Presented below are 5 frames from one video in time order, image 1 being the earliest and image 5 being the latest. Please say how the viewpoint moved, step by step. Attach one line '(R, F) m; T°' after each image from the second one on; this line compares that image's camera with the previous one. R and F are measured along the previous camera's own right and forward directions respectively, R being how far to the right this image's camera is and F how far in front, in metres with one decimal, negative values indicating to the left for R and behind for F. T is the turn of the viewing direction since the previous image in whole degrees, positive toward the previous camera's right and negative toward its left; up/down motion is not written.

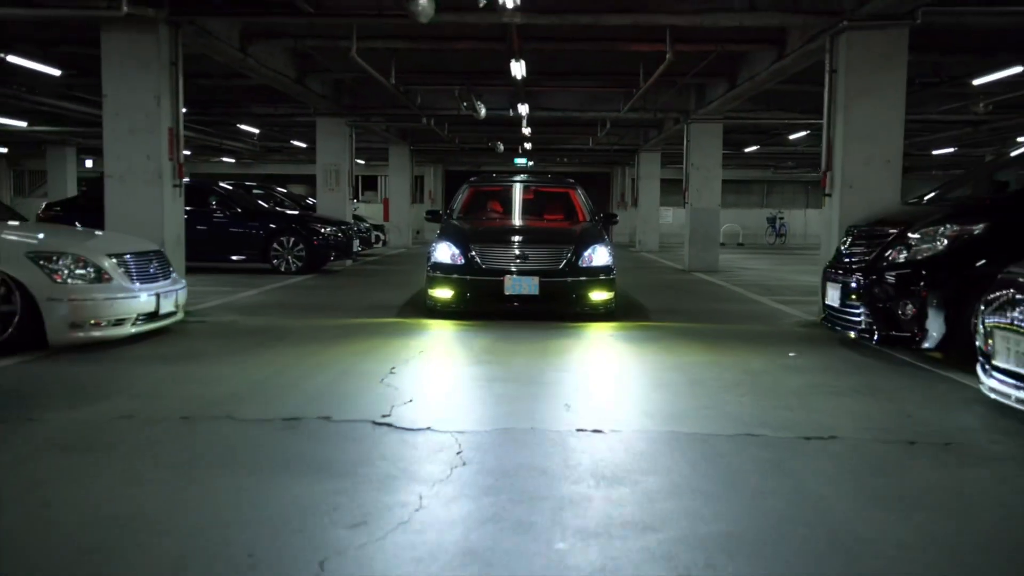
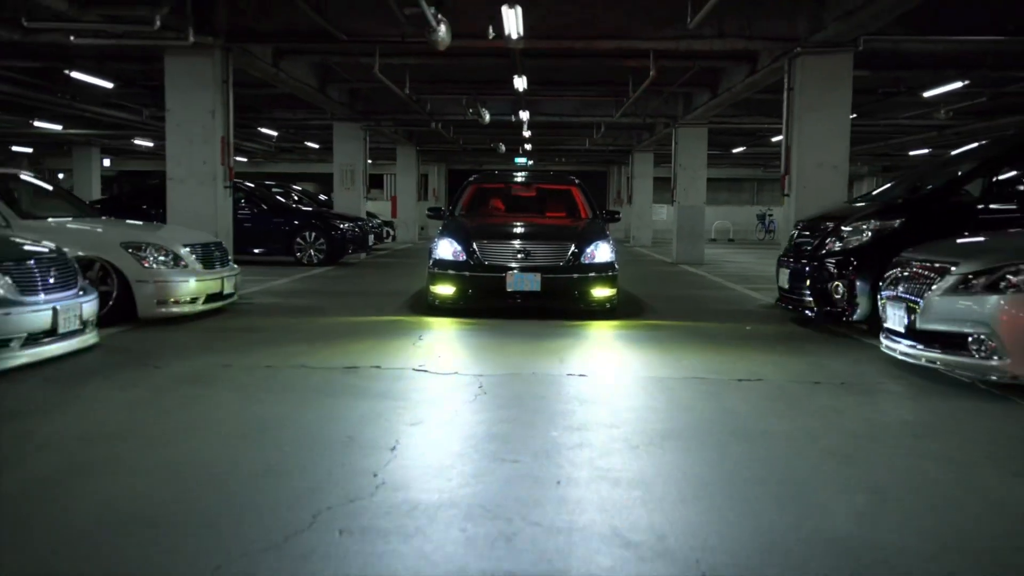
(-0.1, -1.5) m; 0°
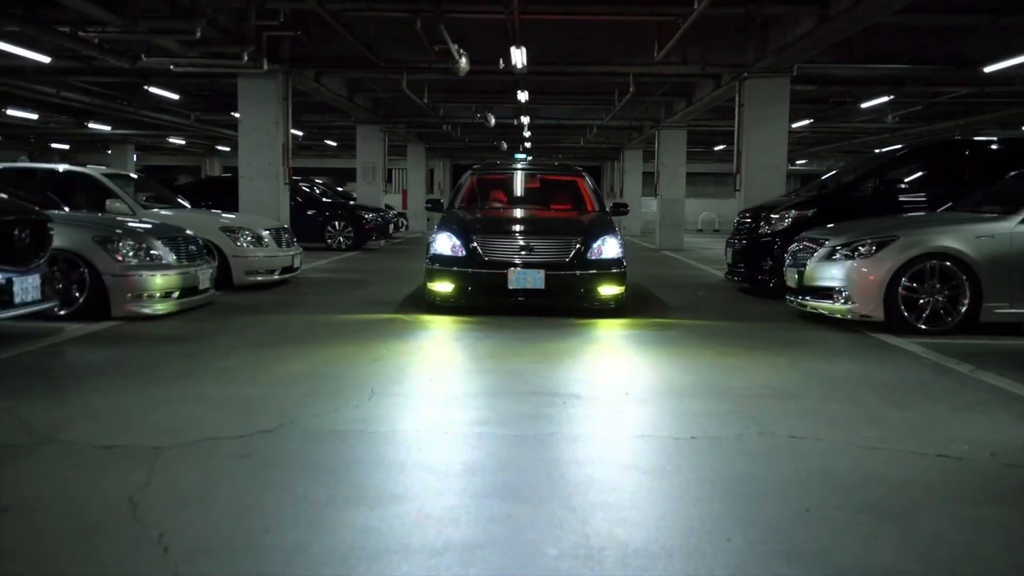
(-0.1, -2.6) m; 0°
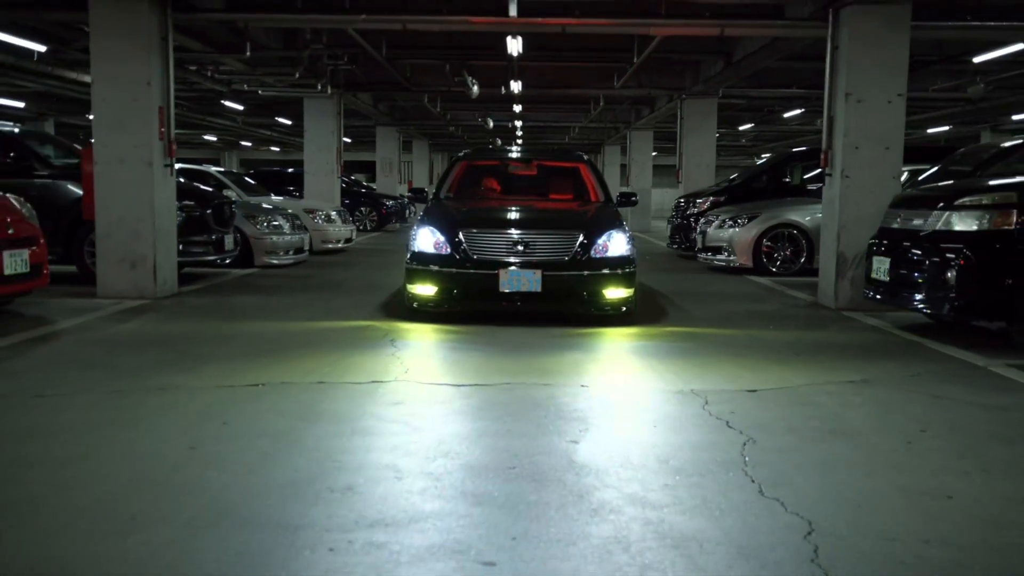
(-0.2, -4.5) m; +1°
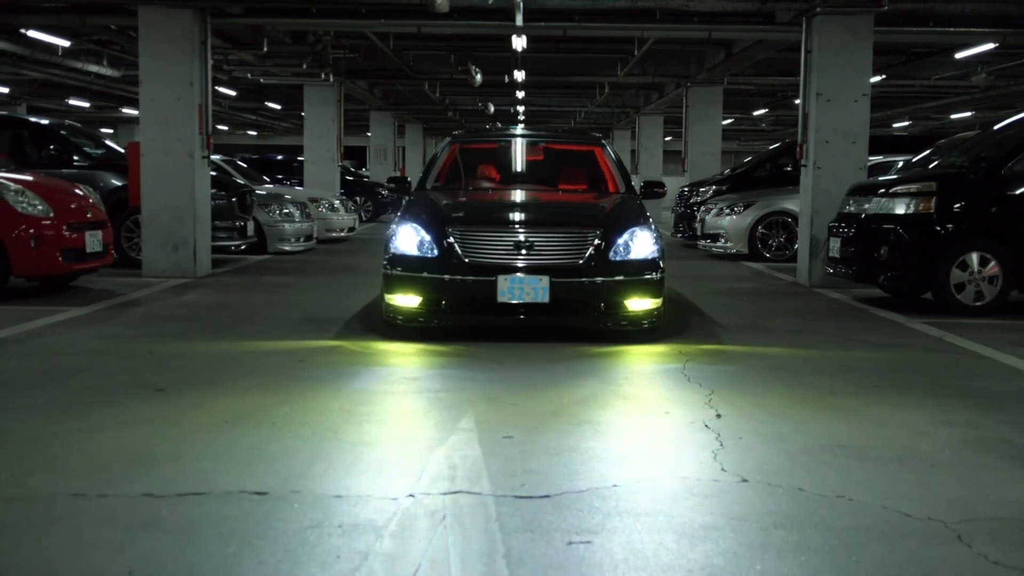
(0.0, -1.0) m; 0°
